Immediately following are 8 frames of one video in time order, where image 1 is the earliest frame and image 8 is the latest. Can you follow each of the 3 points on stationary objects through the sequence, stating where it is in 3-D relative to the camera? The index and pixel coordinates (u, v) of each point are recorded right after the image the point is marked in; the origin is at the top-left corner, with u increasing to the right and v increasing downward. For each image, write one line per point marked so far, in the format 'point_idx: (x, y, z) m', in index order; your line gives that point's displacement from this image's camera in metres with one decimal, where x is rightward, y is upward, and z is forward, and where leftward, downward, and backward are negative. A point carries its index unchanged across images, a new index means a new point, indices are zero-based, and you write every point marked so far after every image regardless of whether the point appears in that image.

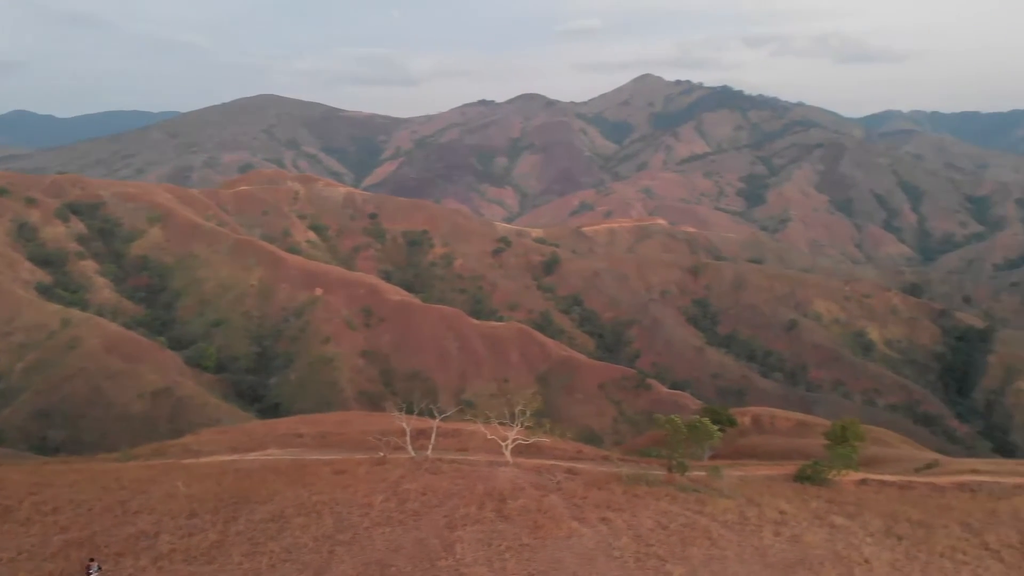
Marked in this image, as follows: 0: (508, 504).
0: (0.0, -4.5, +17.3) m
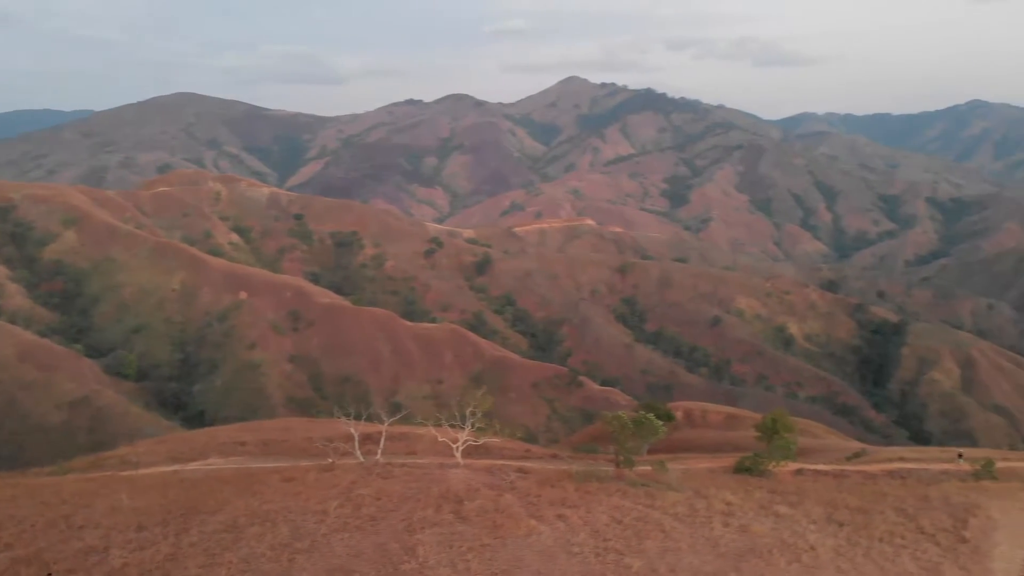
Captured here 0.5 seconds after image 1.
0: (-0.9, -4.5, +17.3) m
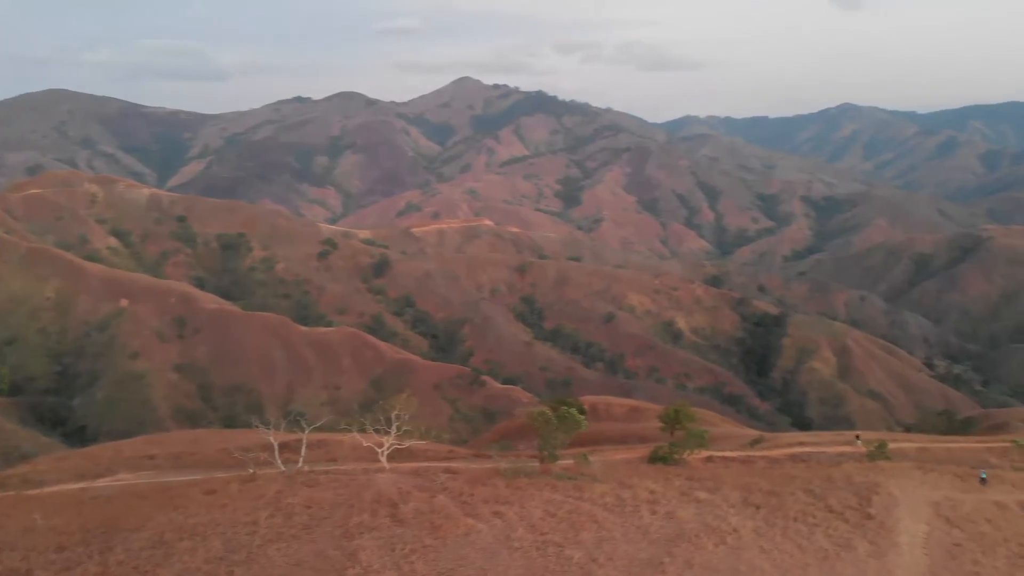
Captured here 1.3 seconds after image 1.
0: (-2.3, -4.6, +17.3) m
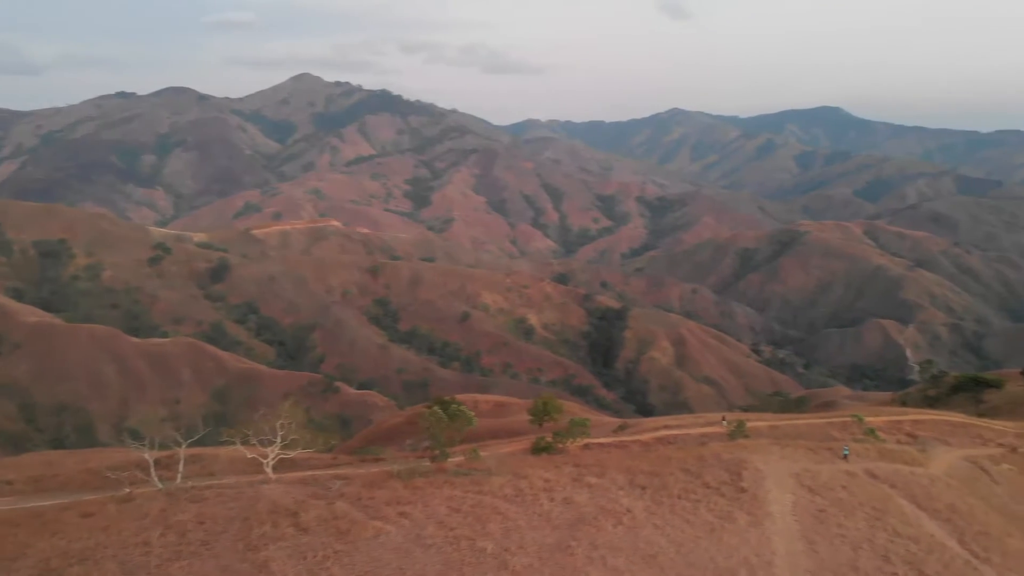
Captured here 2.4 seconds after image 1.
0: (-4.2, -4.6, +16.9) m
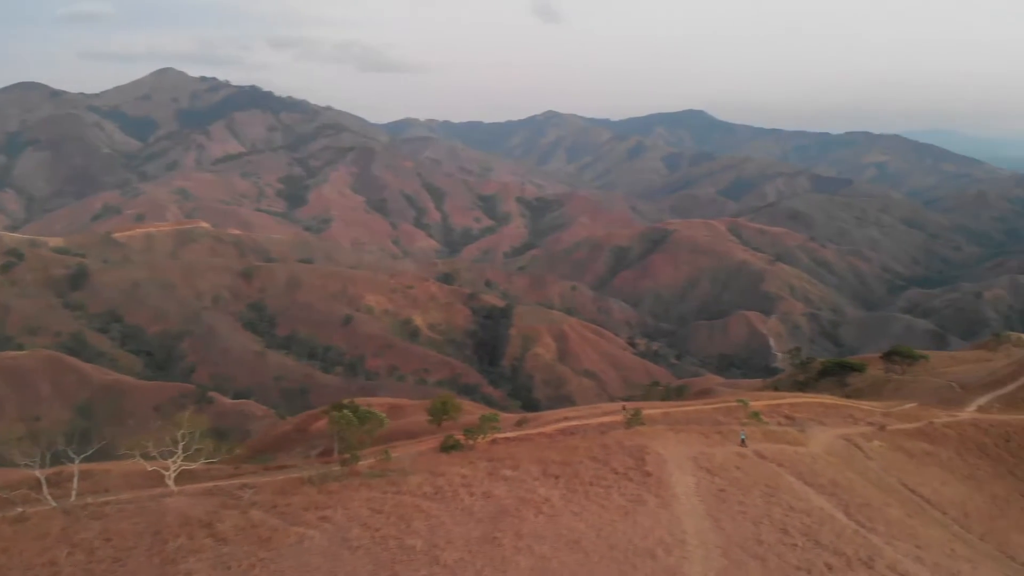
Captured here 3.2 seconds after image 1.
0: (-5.7, -4.7, +16.4) m
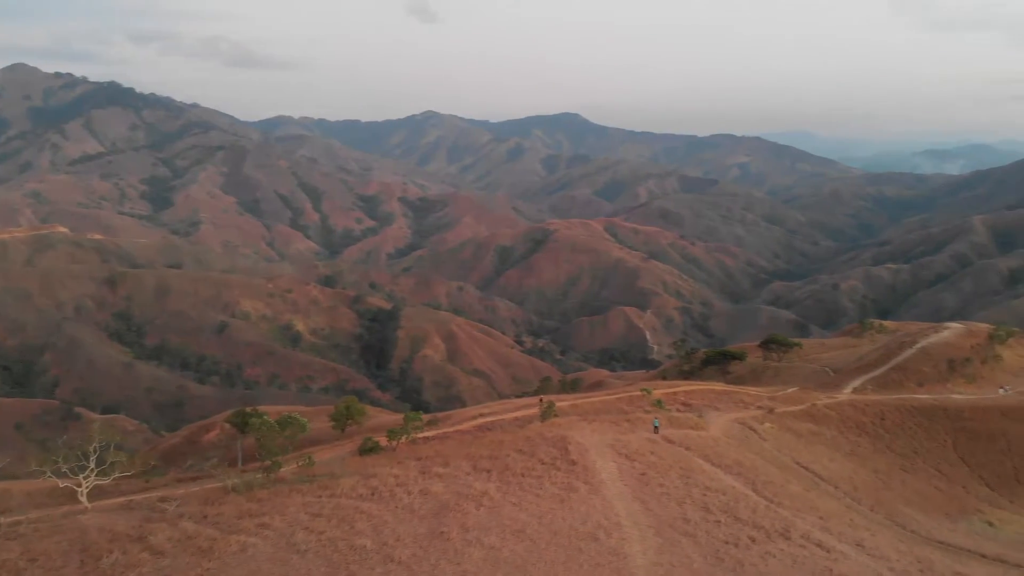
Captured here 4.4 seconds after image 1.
0: (-6.8, -4.8, +15.8) m
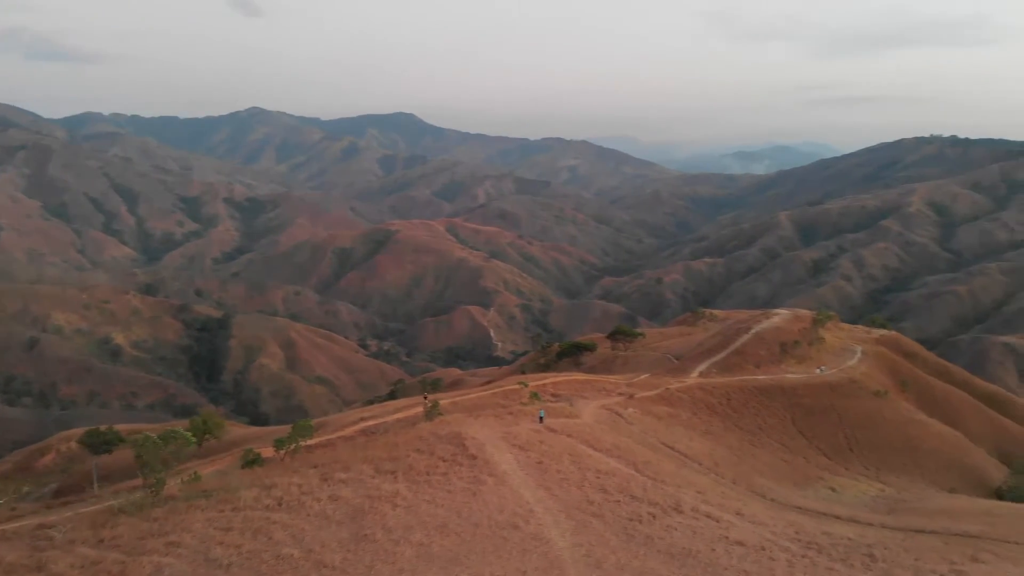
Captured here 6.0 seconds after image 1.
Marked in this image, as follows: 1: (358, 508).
0: (-8.1, -5.0, +14.8) m
1: (-3.3, -4.7, +18.0) m
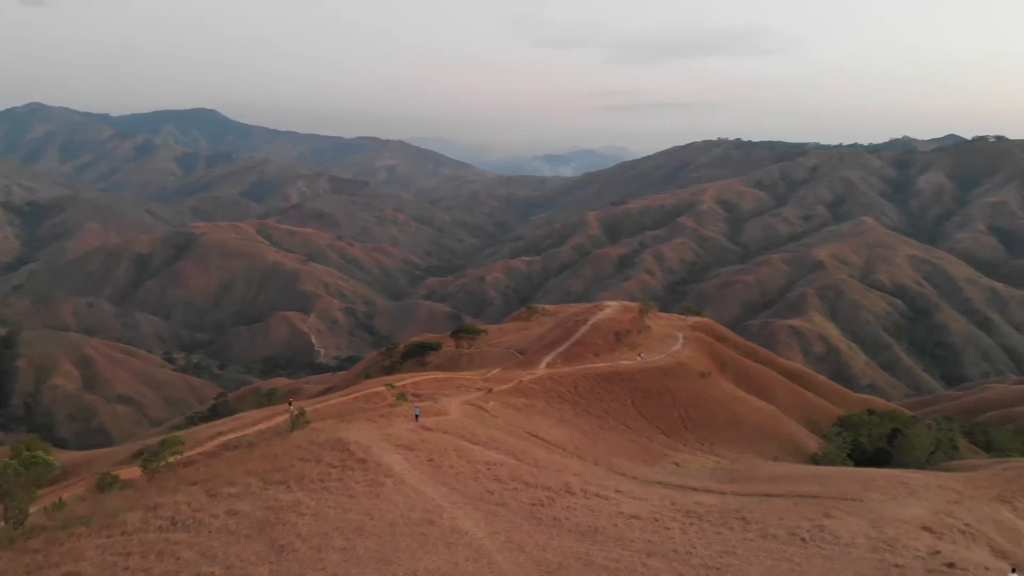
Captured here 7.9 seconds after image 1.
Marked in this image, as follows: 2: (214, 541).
0: (-9.2, -5.2, +13.5) m
1: (-5.2, -4.8, +17.6) m
2: (-5.9, -4.9, +16.4) m
